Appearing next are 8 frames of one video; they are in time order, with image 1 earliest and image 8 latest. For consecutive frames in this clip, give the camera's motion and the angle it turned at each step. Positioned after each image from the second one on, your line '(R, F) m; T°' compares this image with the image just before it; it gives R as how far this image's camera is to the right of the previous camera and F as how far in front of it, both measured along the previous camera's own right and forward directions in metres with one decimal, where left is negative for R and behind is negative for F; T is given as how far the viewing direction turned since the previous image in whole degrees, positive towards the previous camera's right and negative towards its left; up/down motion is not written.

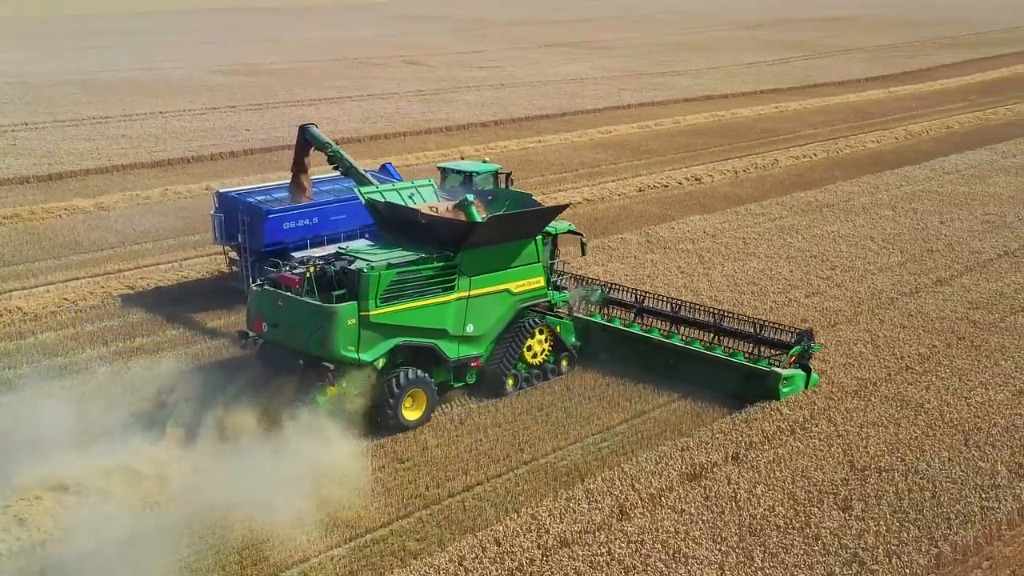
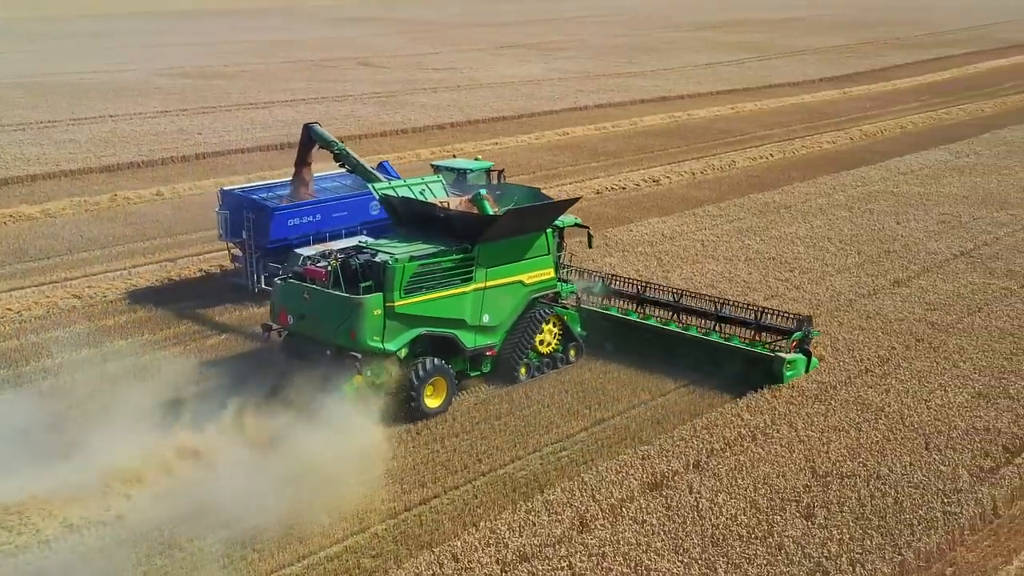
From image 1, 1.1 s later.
(0.0, +0.2) m; +2°
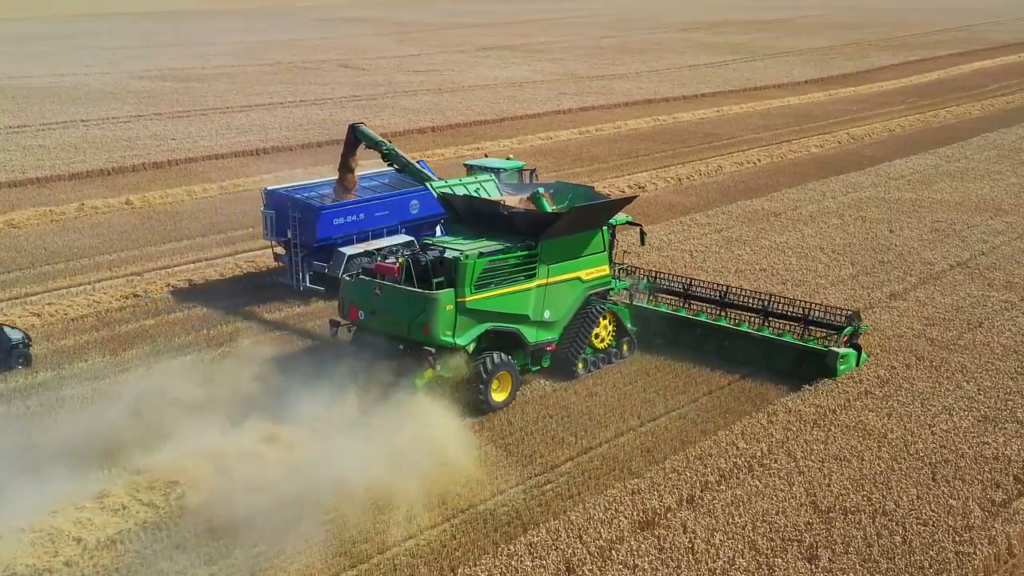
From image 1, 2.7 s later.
(0.0, +0.5) m; +1°
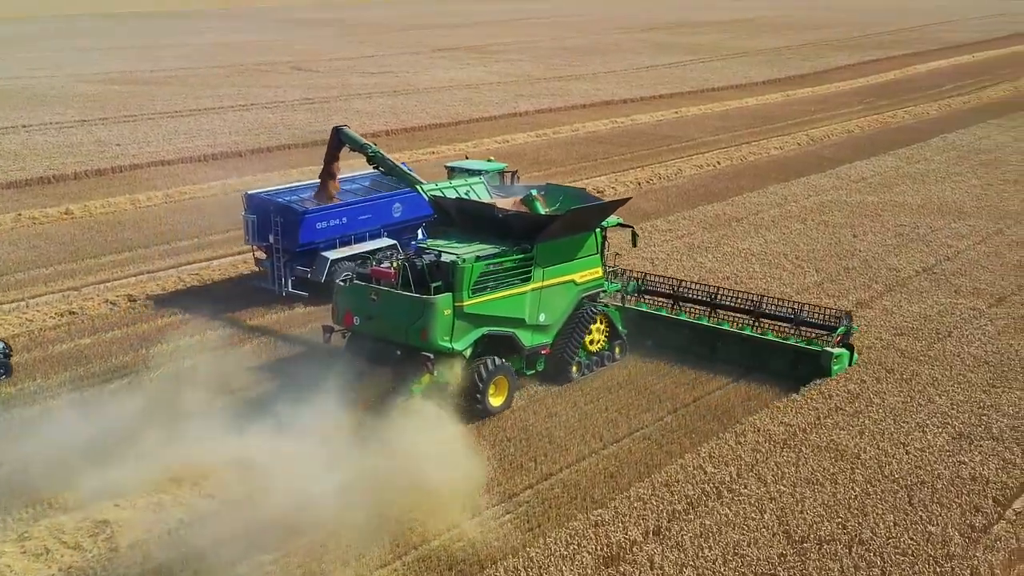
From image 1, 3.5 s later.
(0.0, +0.4) m; +2°
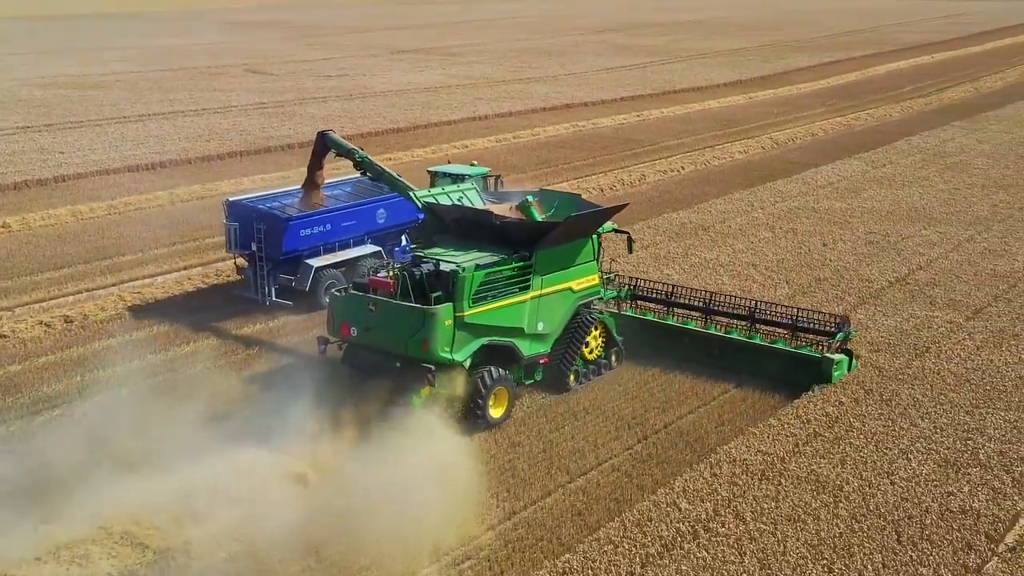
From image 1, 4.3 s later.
(0.0, +0.6) m; +2°
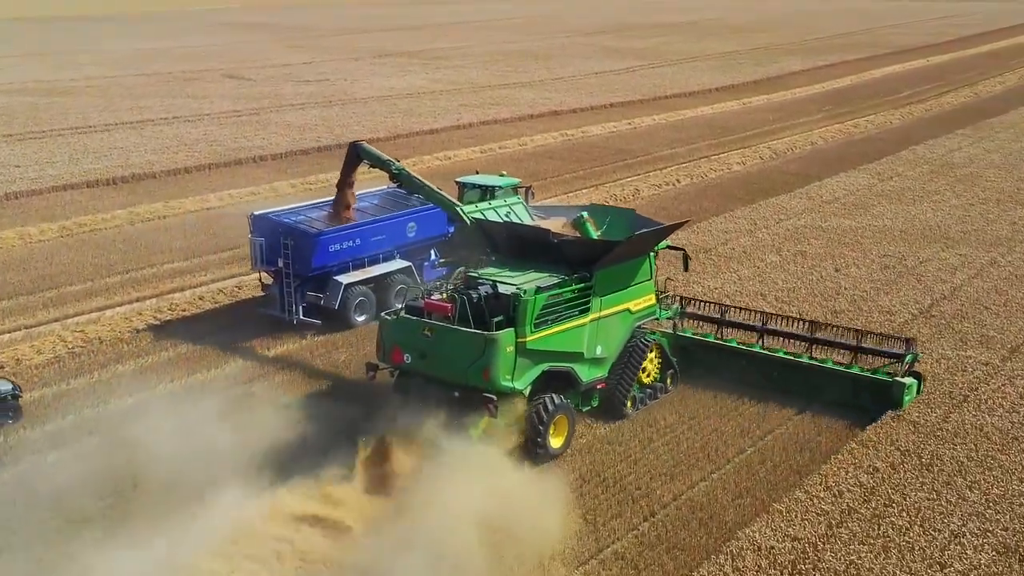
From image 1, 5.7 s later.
(-0.8, +1.4) m; +2°
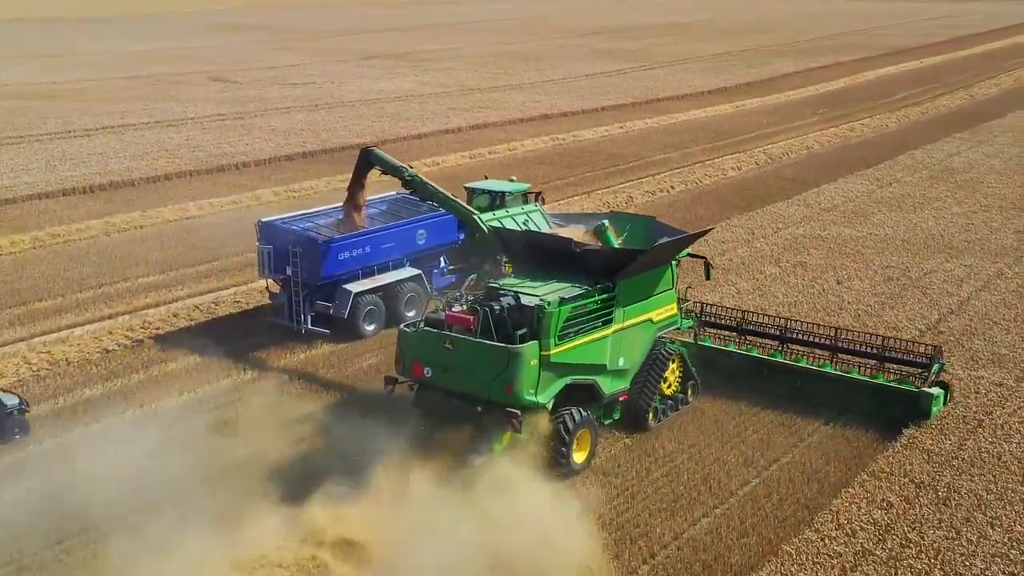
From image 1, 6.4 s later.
(-0.6, +0.7) m; +2°
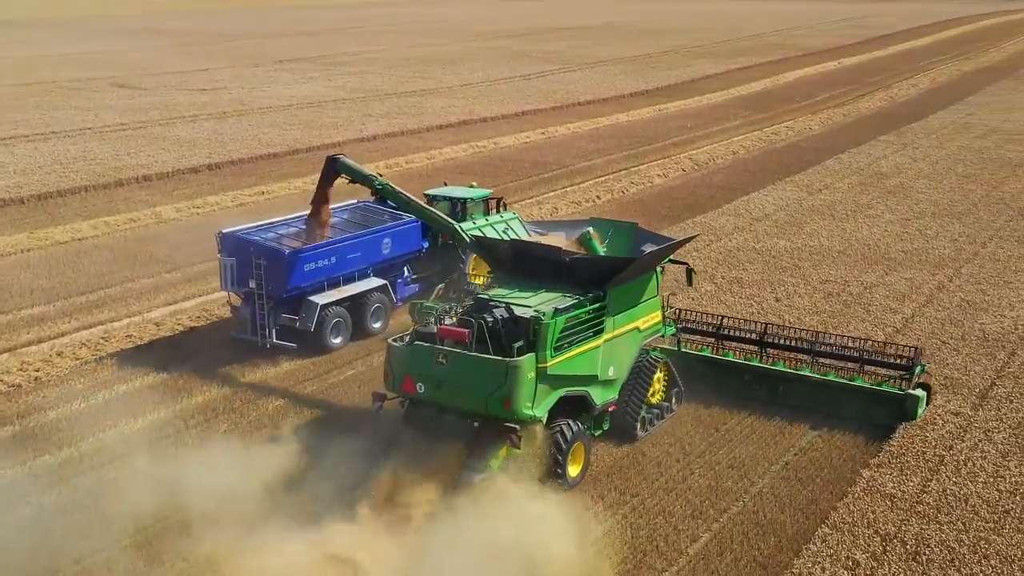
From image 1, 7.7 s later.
(-1.2, +1.3) m; +6°
